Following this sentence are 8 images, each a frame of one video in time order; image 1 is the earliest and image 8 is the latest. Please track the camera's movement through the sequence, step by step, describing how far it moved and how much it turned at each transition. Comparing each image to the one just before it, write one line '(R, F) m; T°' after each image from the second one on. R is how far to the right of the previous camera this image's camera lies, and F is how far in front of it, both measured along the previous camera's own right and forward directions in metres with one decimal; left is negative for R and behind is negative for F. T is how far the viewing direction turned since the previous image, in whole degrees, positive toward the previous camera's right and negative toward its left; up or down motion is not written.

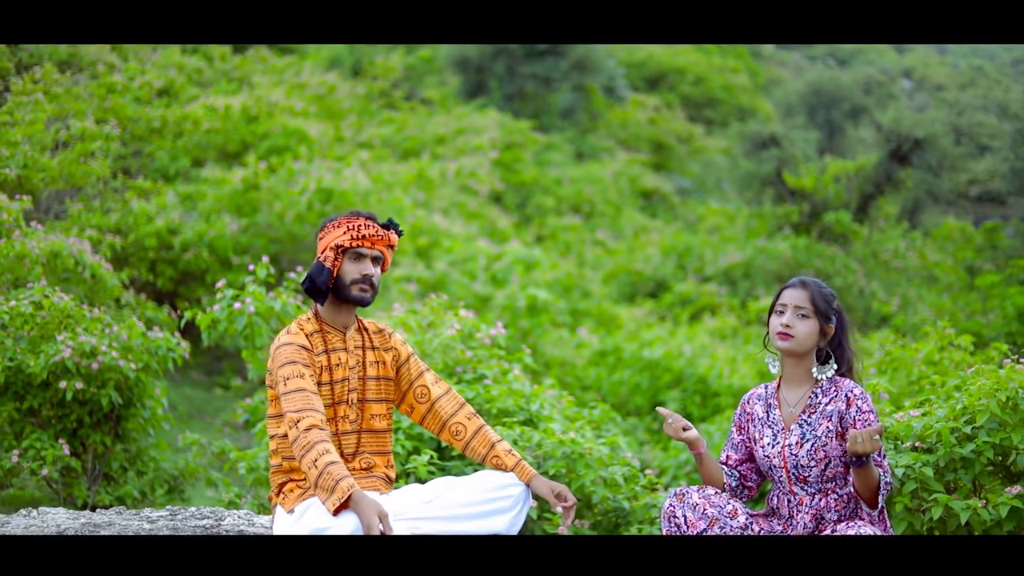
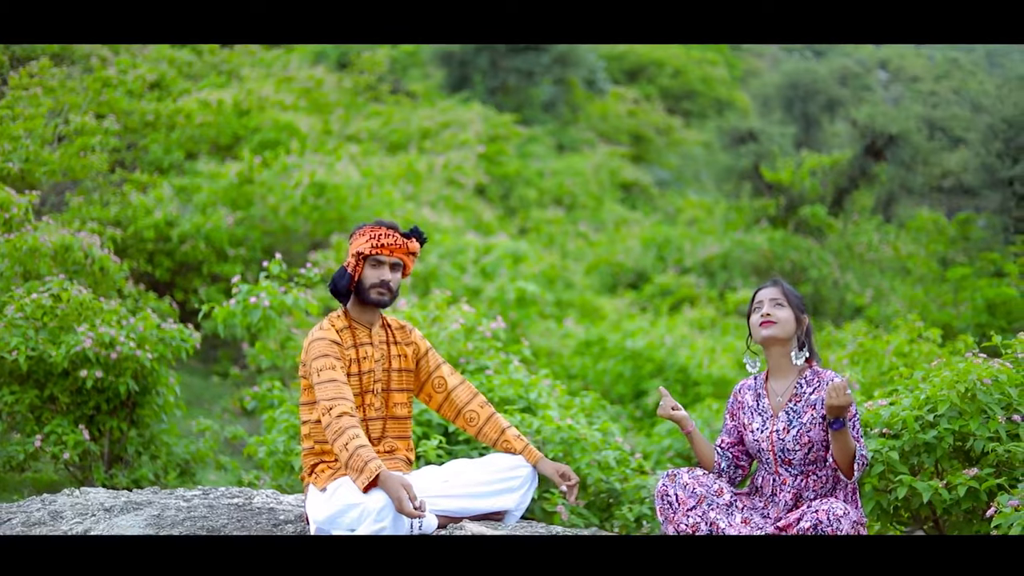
(0.0, -0.3) m; +1°
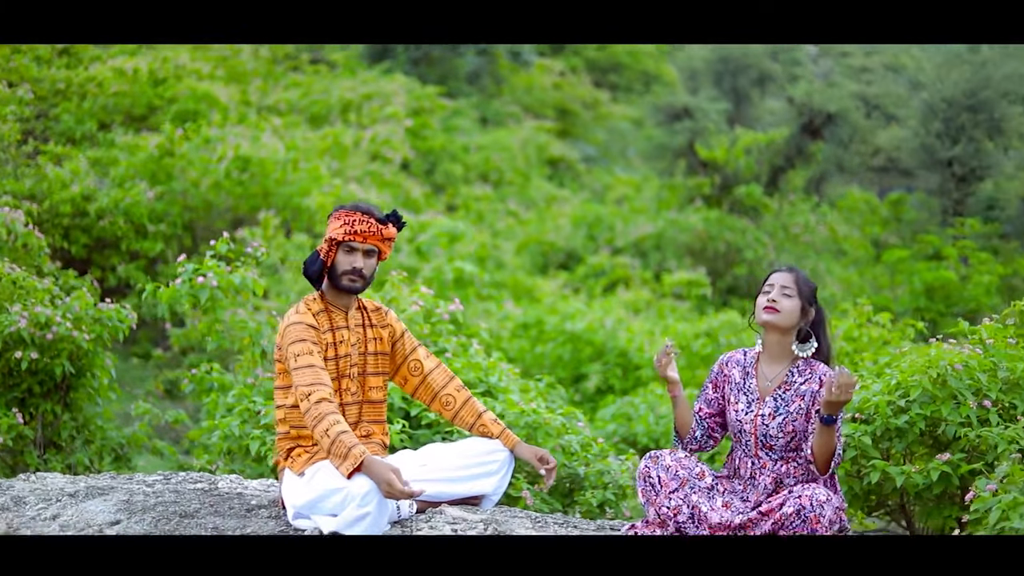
(-0.3, +0.2) m; +4°
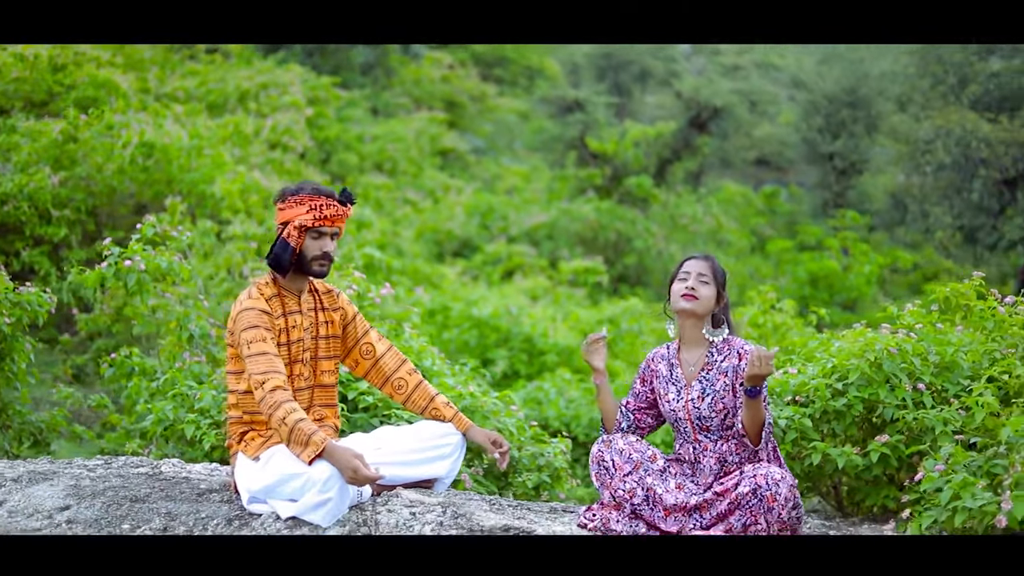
(-0.4, -0.1) m; +5°
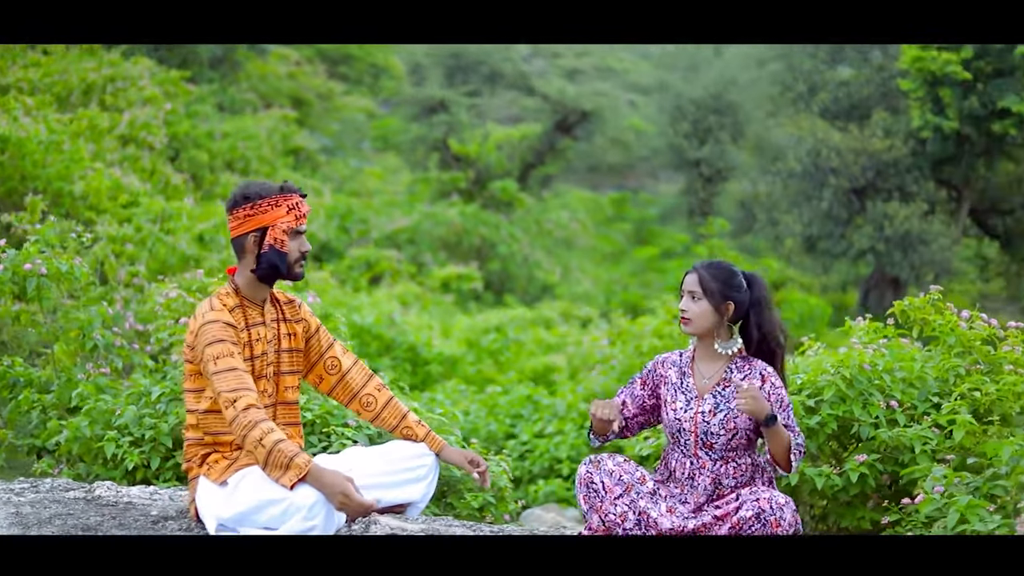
(-0.7, +0.3) m; +9°
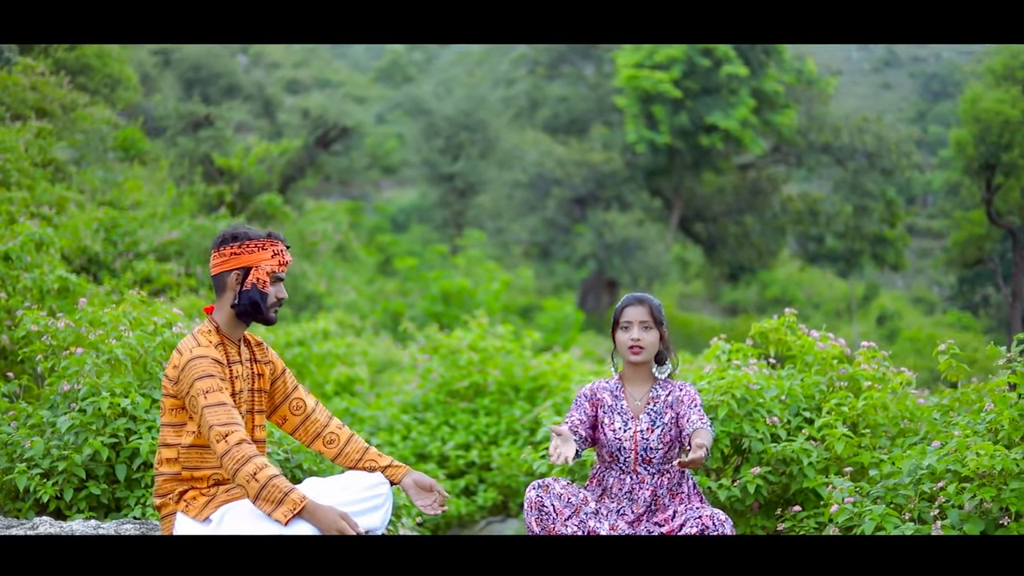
(-1.3, -0.2) m; +15°
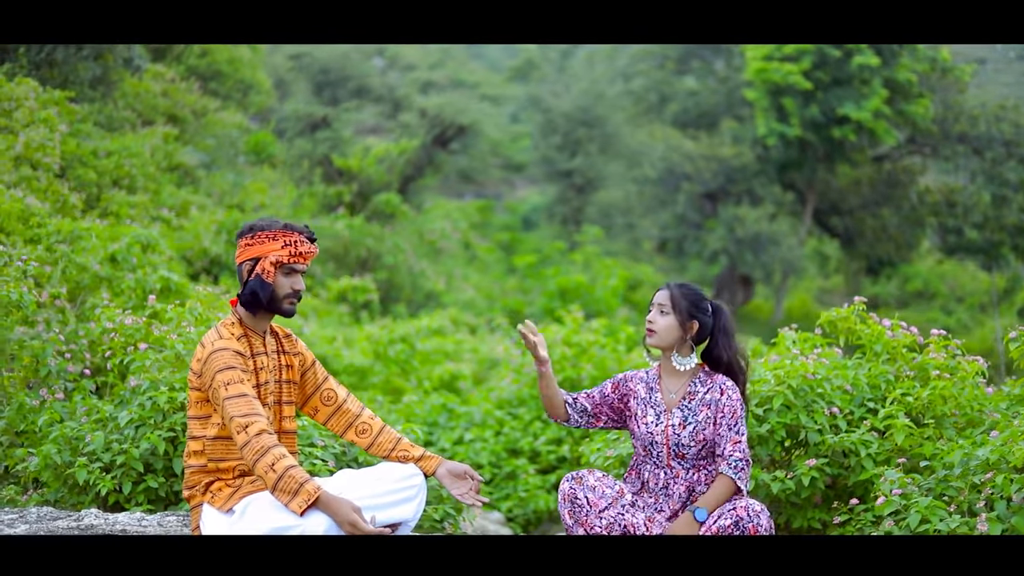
(+0.6, 0.0) m; -7°
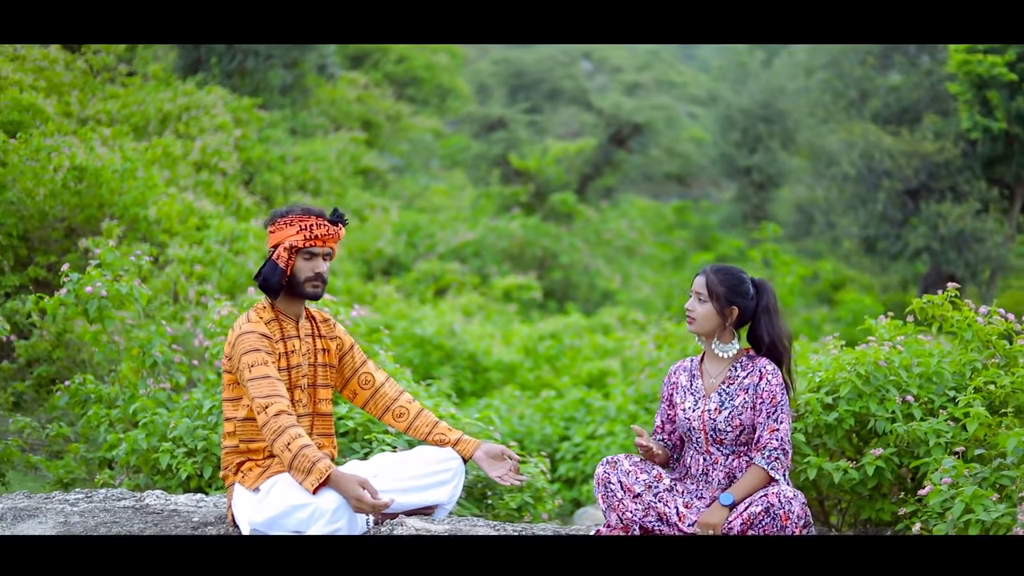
(+1.0, +0.1) m; -11°
